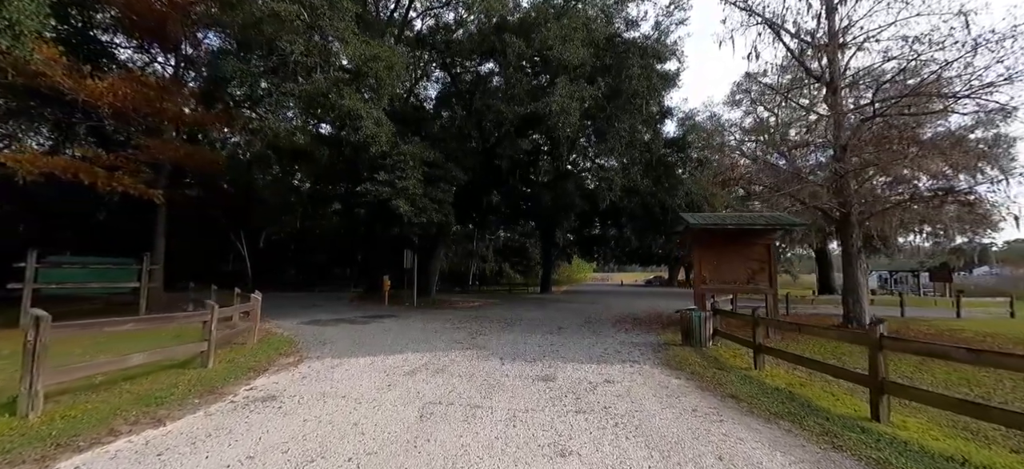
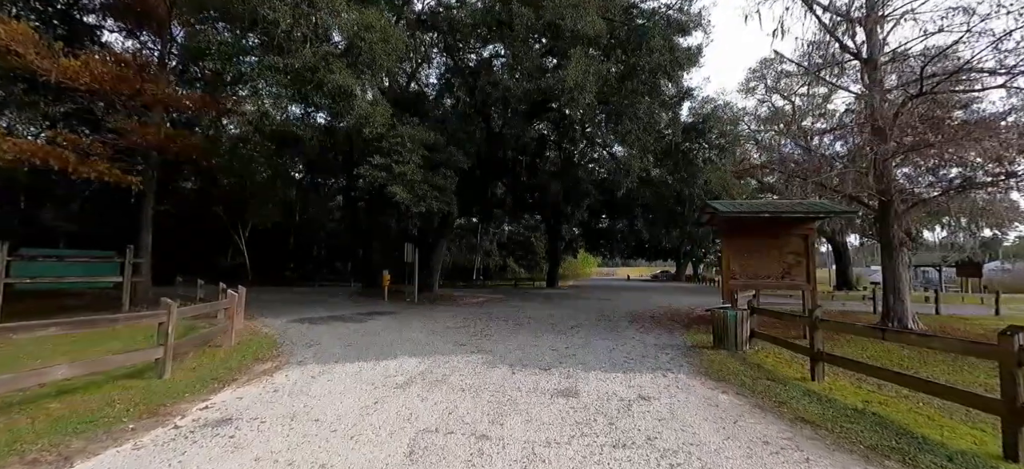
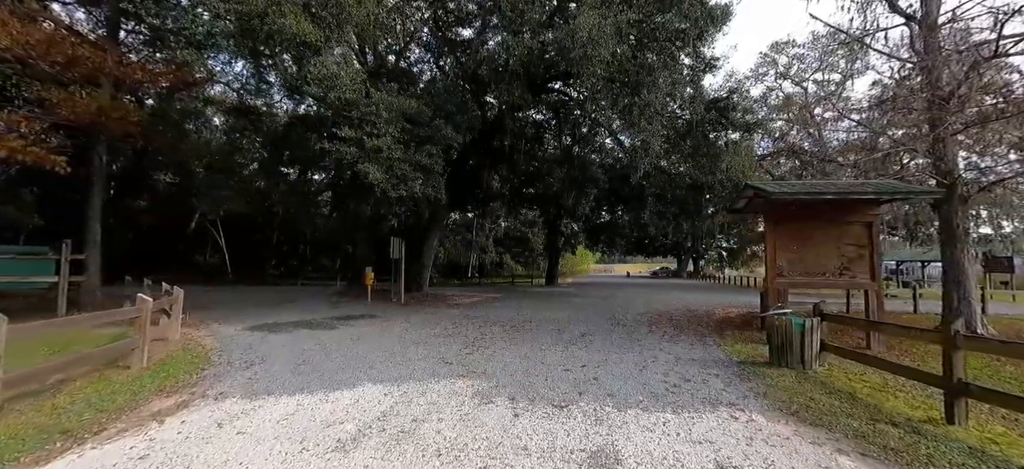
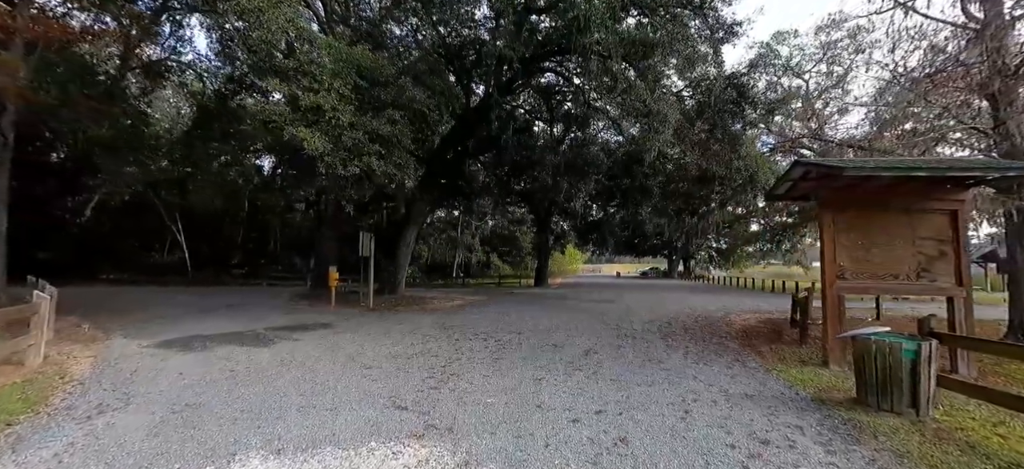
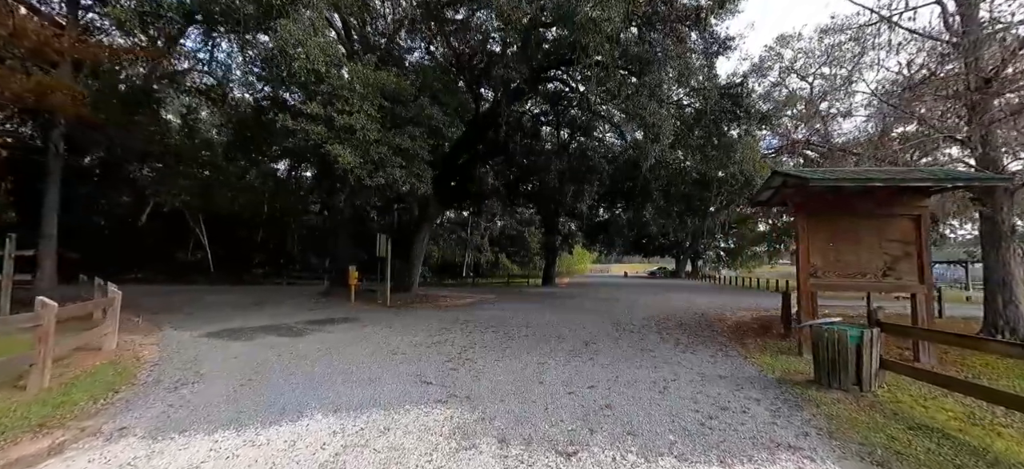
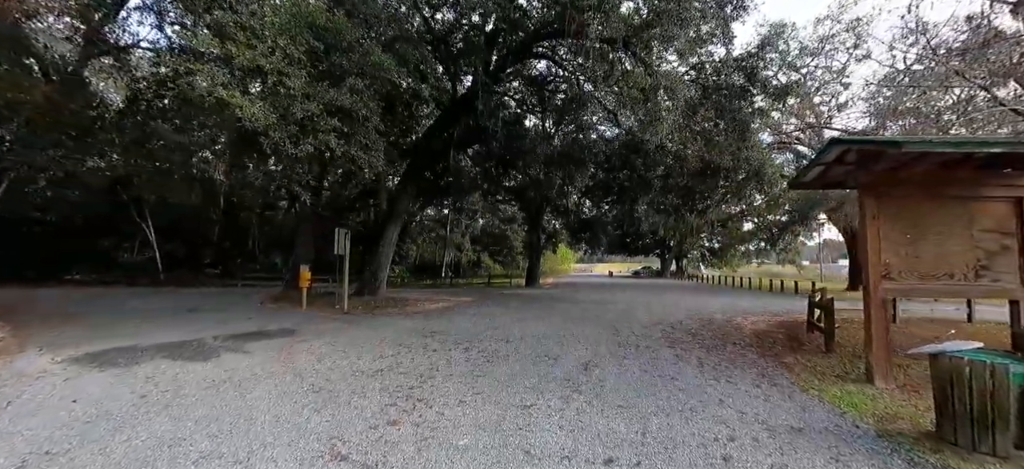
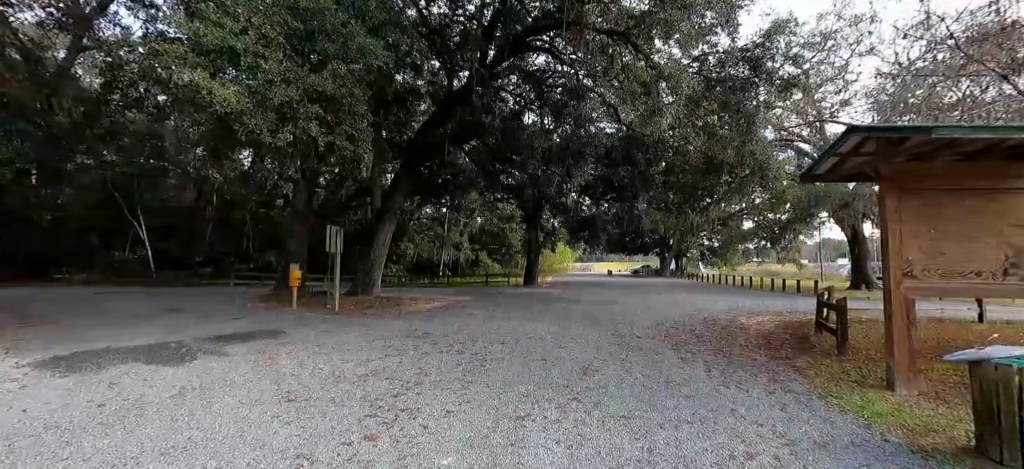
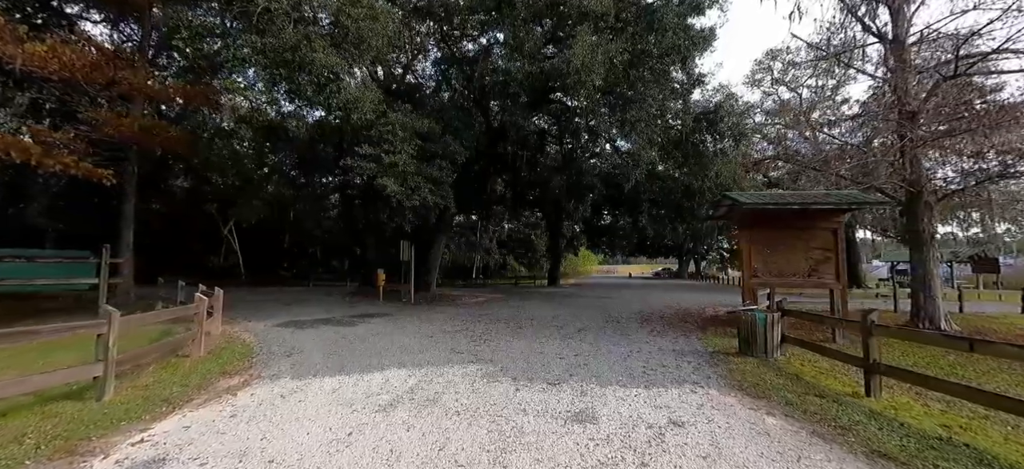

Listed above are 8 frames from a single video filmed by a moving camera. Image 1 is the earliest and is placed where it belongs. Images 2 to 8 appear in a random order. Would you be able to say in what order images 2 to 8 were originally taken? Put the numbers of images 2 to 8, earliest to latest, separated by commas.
2, 8, 3, 5, 4, 6, 7
